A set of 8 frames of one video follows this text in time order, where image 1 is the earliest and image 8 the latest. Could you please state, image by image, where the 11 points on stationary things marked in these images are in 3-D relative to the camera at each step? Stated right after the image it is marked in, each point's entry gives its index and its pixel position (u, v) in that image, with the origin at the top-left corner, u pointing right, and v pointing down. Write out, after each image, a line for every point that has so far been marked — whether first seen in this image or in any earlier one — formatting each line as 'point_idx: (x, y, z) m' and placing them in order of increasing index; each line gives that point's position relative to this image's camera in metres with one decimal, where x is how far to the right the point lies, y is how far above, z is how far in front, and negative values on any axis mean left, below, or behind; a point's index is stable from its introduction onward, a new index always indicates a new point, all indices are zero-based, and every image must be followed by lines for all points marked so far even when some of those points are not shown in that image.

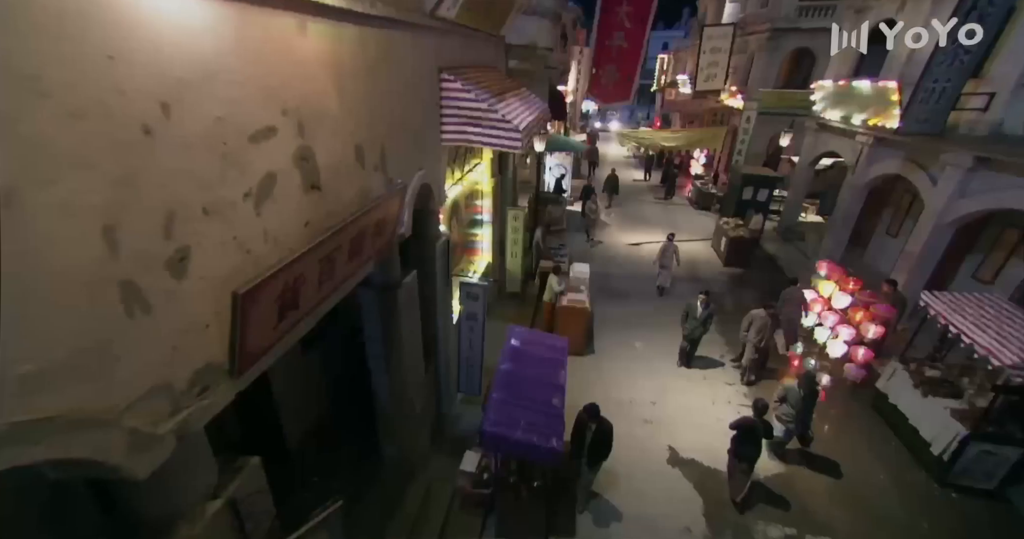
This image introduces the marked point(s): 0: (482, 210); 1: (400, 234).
0: (-0.8, +1.5, +10.3) m
1: (-1.4, +0.4, +5.0) m
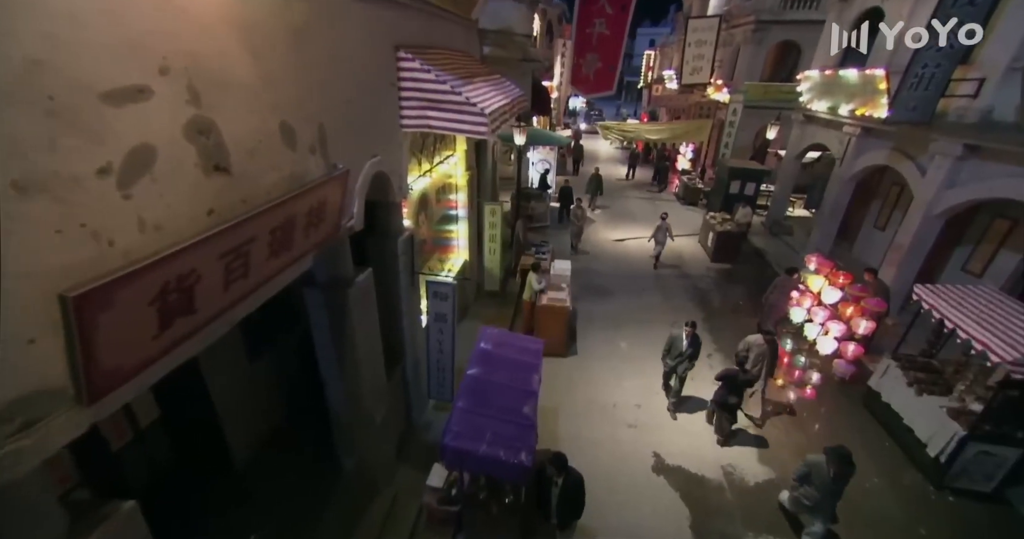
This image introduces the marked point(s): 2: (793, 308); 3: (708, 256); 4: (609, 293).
0: (-1.3, +1.5, +9.7) m
1: (-1.8, +0.5, +4.4) m
2: (+6.7, -0.9, +9.8) m
3: (+7.1, +0.5, +15.1) m
4: (+2.9, -0.7, +12.4) m
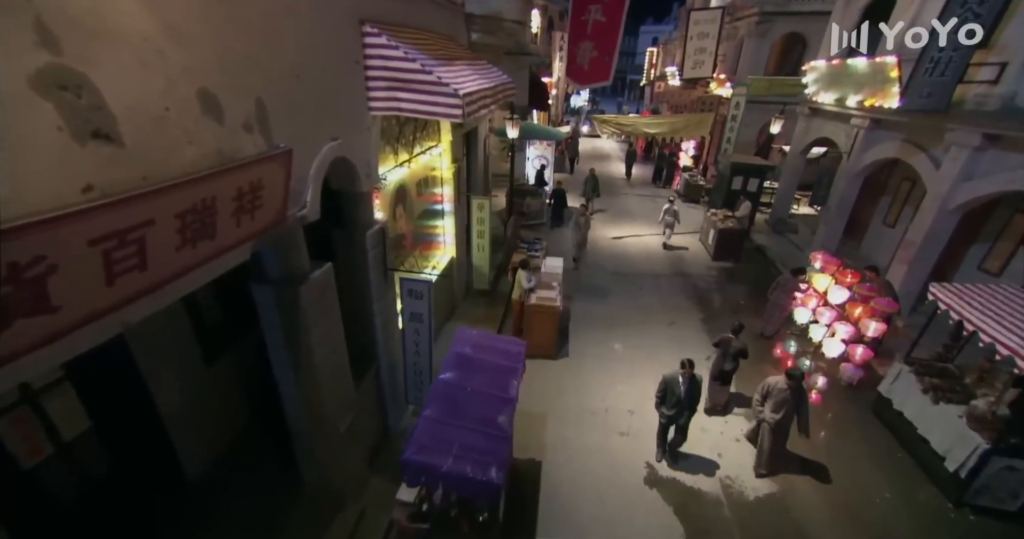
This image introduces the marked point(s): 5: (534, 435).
0: (-1.6, +1.6, +9.3) m
1: (-2.1, +0.5, +4.0) m
2: (+6.5, -0.9, +9.3) m
3: (+6.9, +0.5, +14.5) m
4: (+2.7, -0.7, +11.9) m
5: (+0.4, -2.9, +7.3) m
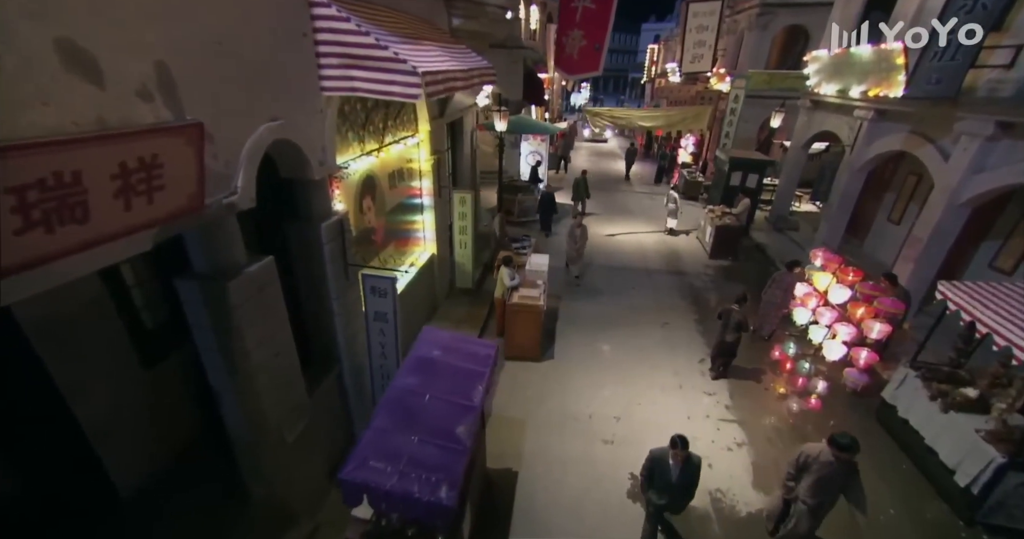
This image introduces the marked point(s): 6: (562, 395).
0: (-1.9, +1.6, +8.8) m
1: (-2.5, +0.6, +3.5) m
2: (+6.1, -0.8, +8.8) m
3: (+6.6, +0.6, +14.0) m
4: (+2.3, -0.6, +11.4) m
5: (0.0, -2.8, +6.8) m
6: (+1.0, -2.4, +7.8) m
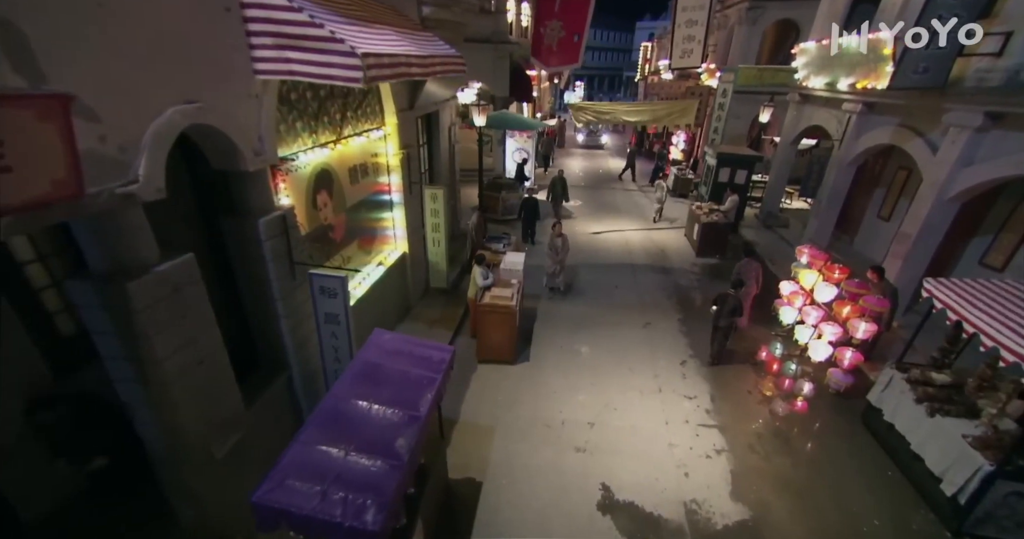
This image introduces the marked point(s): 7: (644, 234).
0: (-2.5, +1.7, +8.4) m
1: (-3.0, +0.6, +3.1) m
2: (+5.6, -0.8, +8.4) m
3: (+6.0, +0.7, +13.7) m
4: (+1.8, -0.6, +11.1) m
5: (-0.5, -2.8, +6.5) m
6: (+0.4, -2.3, +7.5) m
7: (+4.8, +1.3, +15.2) m
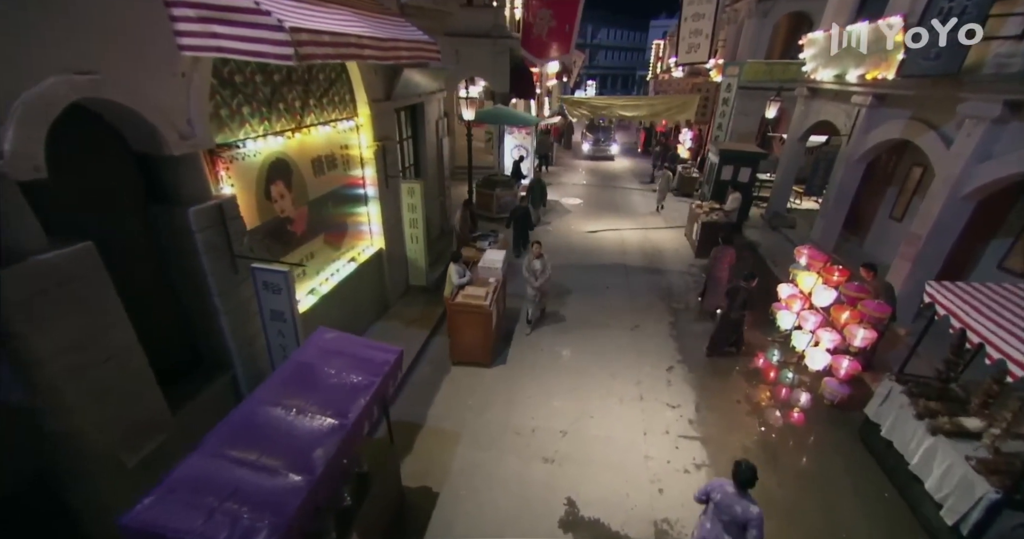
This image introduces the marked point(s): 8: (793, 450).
0: (-2.9, +1.7, +8.1) m
1: (-3.6, +0.7, +2.8) m
2: (+5.1, -0.8, +7.9) m
3: (+5.7, +0.6, +13.1) m
4: (+1.4, -0.6, +10.6) m
5: (-1.1, -2.8, +6.1) m
6: (-0.1, -2.3, +7.1) m
7: (+4.6, +1.3, +14.7) m
8: (+4.3, -2.8, +6.3) m
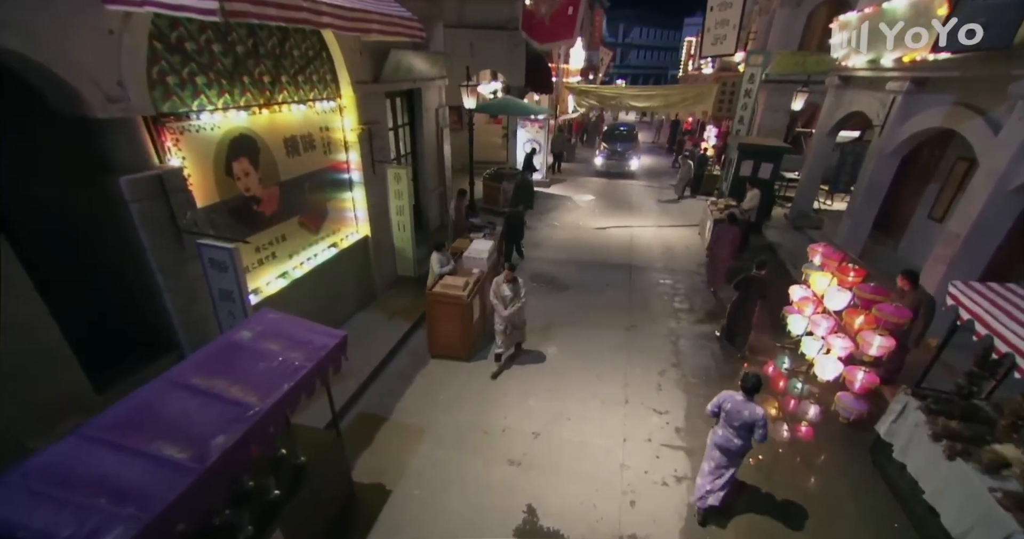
0: (-3.2, +2.0, +7.9) m
1: (-4.2, +1.0, +2.7) m
2: (+4.8, -0.8, +7.1) m
3: (+5.7, +0.6, +12.3) m
4: (+1.2, -0.4, +10.1) m
5: (-1.6, -2.6, +5.7) m
6: (-0.5, -2.1, +6.7) m
7: (+4.8, +1.3, +14.0) m
8: (+3.8, -2.7, +5.6) m
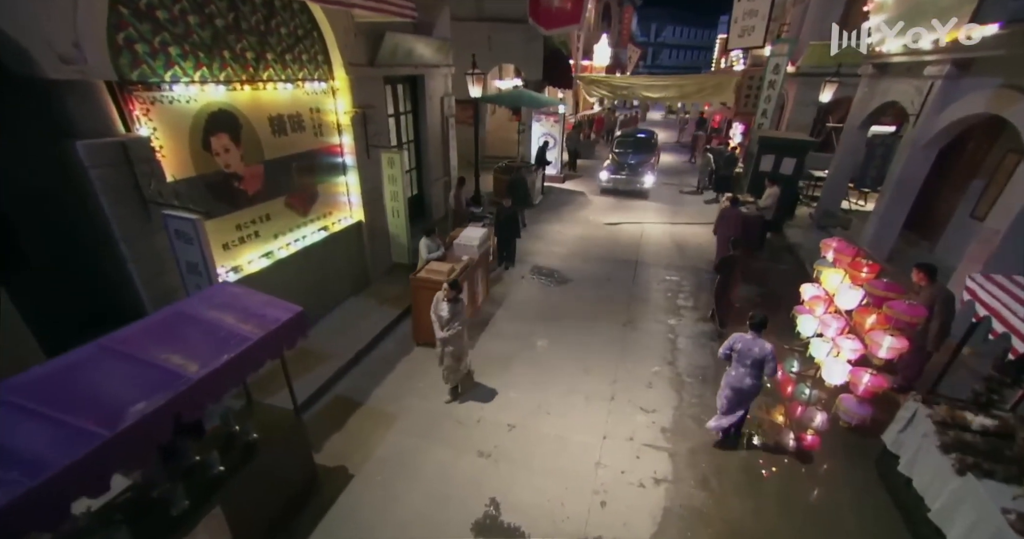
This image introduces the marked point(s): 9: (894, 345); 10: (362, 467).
0: (-3.3, +2.3, +7.8) m
1: (-4.6, +1.3, +2.7) m
2: (+4.5, -0.7, +6.6) m
3: (+5.8, +0.6, +11.7) m
4: (+1.2, -0.3, +9.8) m
5: (-1.9, -2.3, +5.6) m
6: (-0.8, -1.9, +6.4) m
7: (+5.0, +1.4, +13.4) m
8: (+3.4, -2.6, +5.1) m
9: (+5.1, -1.0, +5.4) m
10: (-1.9, -2.5, +5.2) m
